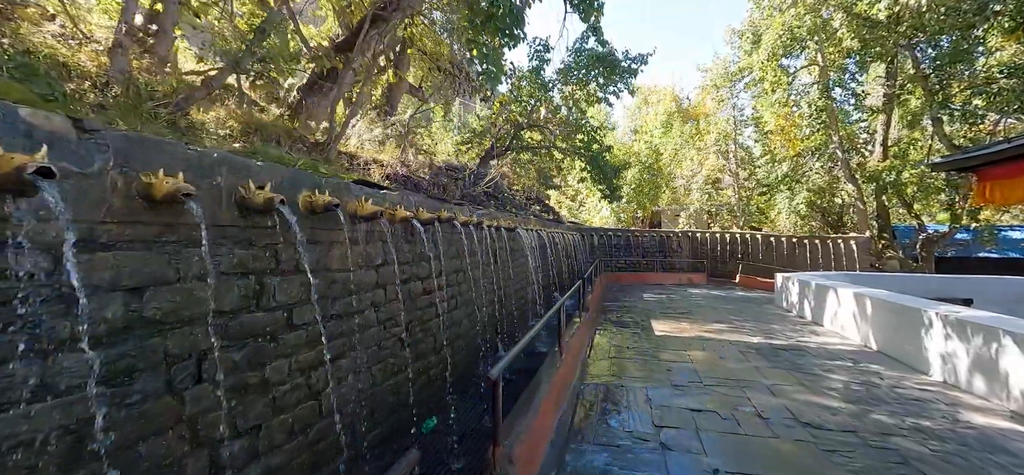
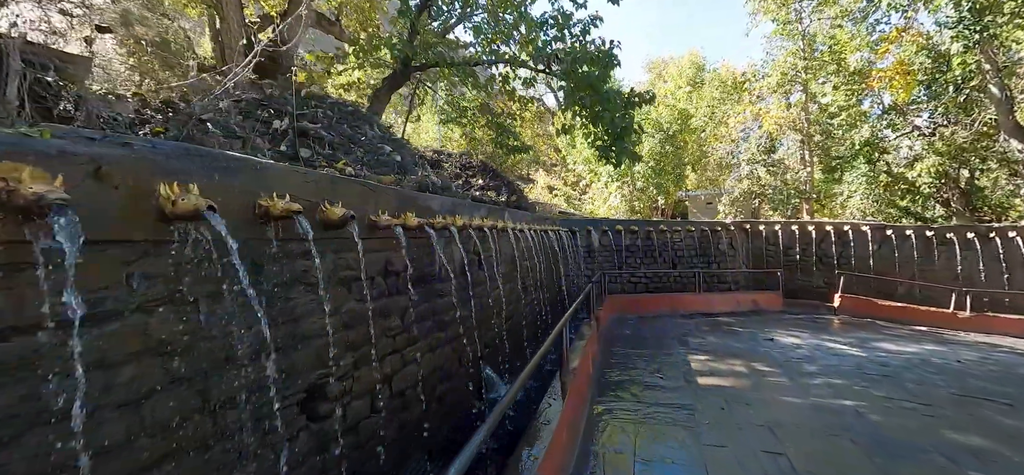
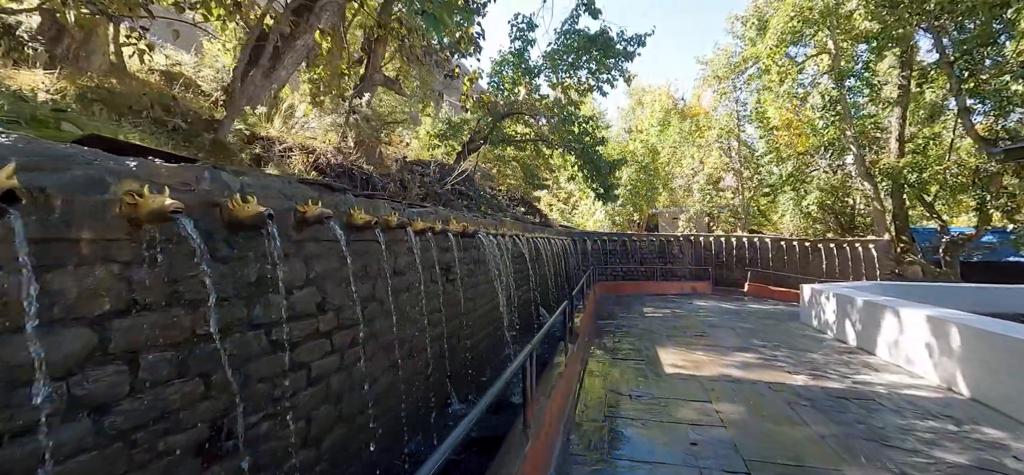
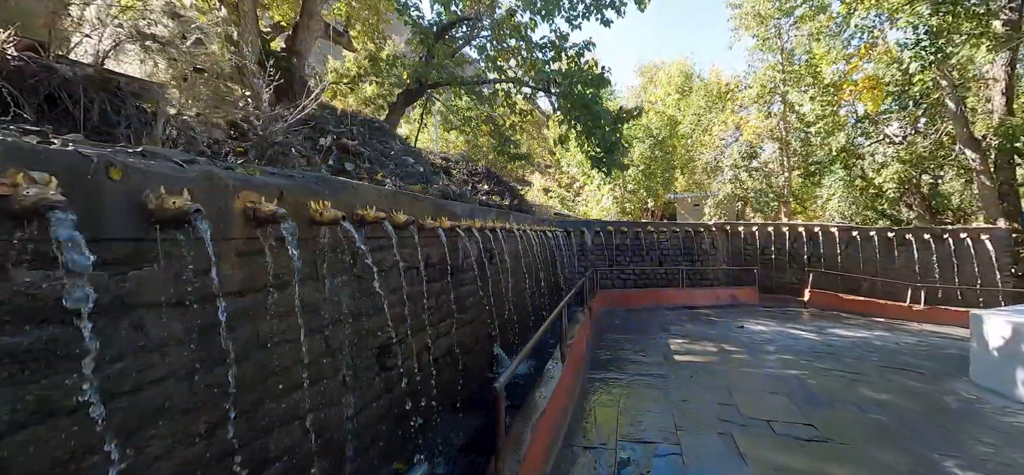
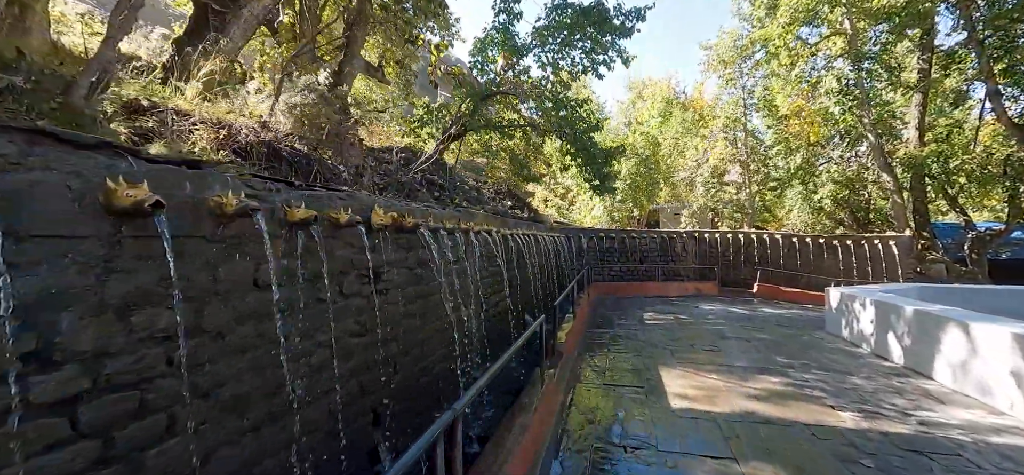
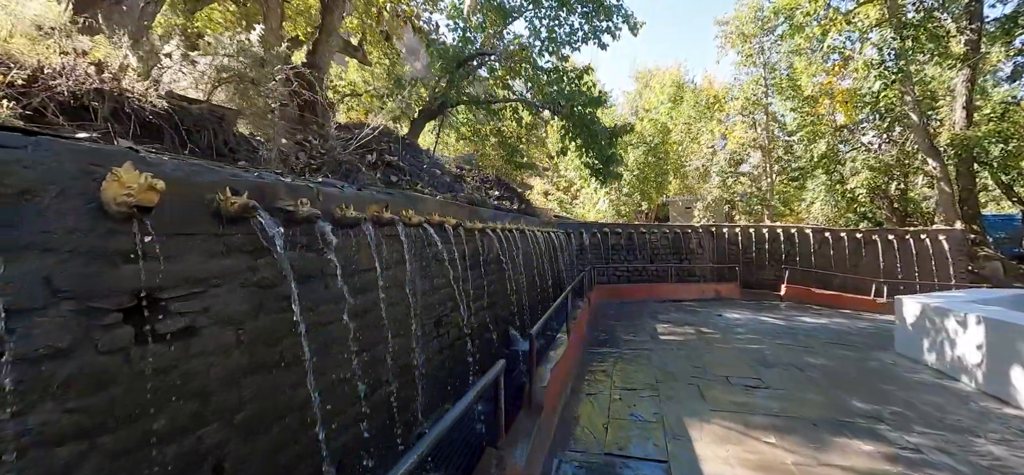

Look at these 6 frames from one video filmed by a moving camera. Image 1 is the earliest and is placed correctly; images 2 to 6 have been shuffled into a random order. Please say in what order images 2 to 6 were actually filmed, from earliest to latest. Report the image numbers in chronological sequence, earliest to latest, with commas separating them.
3, 5, 6, 4, 2
